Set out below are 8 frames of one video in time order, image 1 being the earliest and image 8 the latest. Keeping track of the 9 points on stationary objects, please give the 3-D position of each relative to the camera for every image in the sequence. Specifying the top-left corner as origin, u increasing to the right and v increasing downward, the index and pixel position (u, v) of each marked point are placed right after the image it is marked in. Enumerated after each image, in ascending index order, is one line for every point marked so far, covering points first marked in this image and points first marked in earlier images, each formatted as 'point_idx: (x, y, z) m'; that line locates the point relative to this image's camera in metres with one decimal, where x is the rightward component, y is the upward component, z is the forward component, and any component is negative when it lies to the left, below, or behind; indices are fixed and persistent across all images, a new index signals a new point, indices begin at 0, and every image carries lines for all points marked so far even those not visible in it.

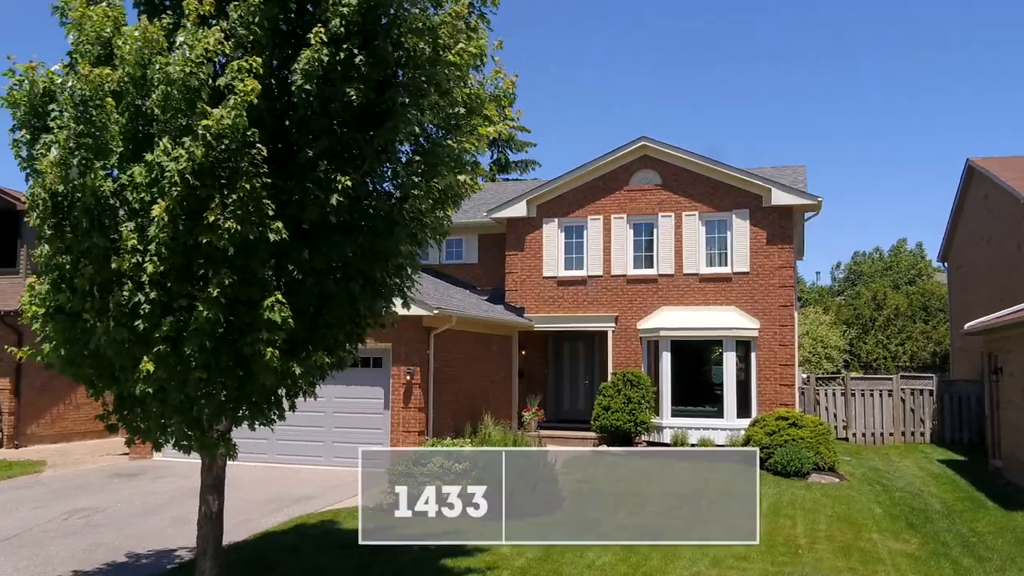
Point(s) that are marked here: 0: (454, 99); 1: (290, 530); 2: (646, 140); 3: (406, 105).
0: (-0.5, +1.5, +6.8) m
1: (-2.8, -3.0, +10.6) m
2: (+3.2, +3.5, +19.9) m
3: (-0.8, +1.4, +6.2) m
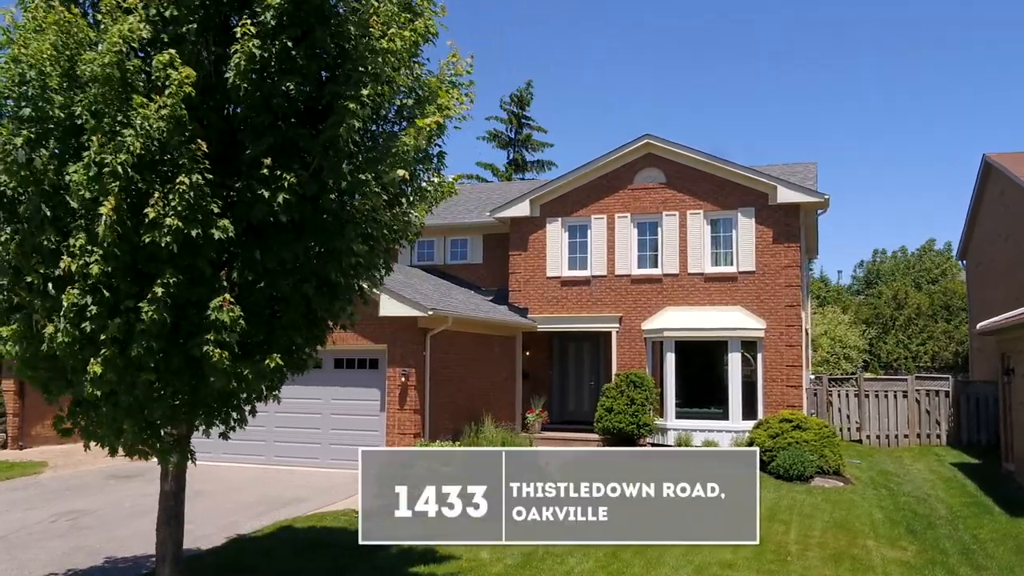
0: (-0.8, +1.5, +6.7) m
1: (-3.0, -3.0, +10.5) m
2: (+3.2, +3.5, +19.6) m
3: (-1.1, +1.4, +6.1) m
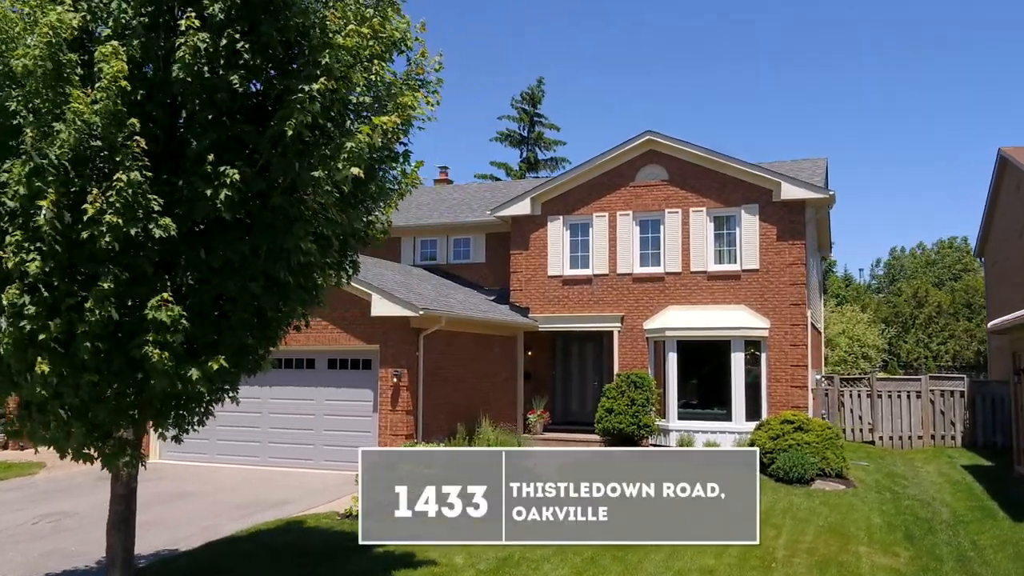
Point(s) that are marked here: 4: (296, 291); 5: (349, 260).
0: (-1.2, +1.5, +6.5) m
1: (-3.2, -3.0, +10.3) m
2: (+3.2, +3.6, +19.3) m
3: (-1.5, +1.4, +5.9) m
4: (-1.7, 0.0, +6.5) m
5: (-1.4, +0.3, +7.5) m
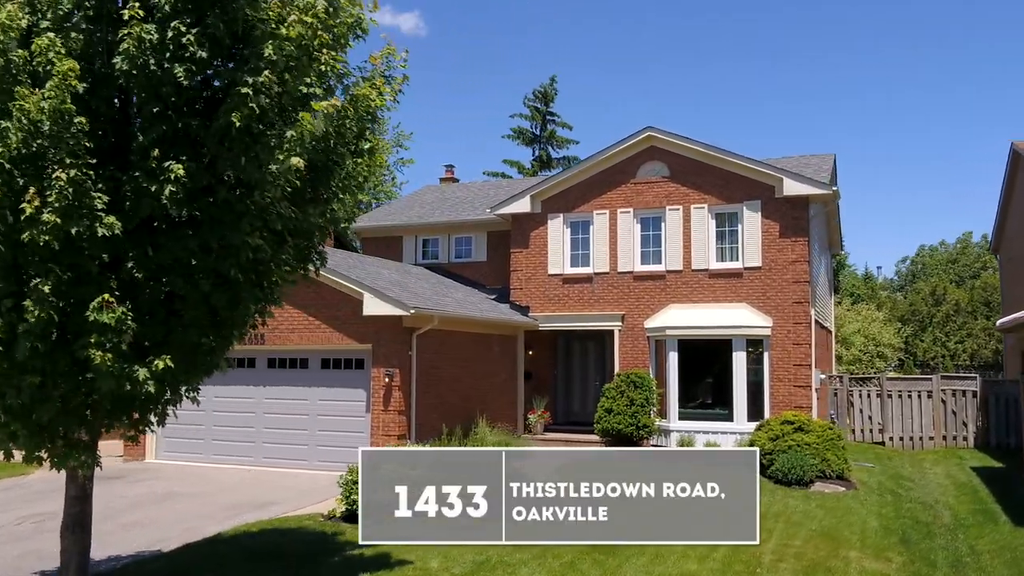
0: (-1.5, +1.6, +6.3) m
1: (-3.5, -3.0, +10.2) m
2: (+3.2, +3.6, +19.0) m
3: (-1.8, +1.4, +5.7) m
4: (-2.0, 0.0, +6.3) m
5: (-1.7, +0.3, +7.4) m
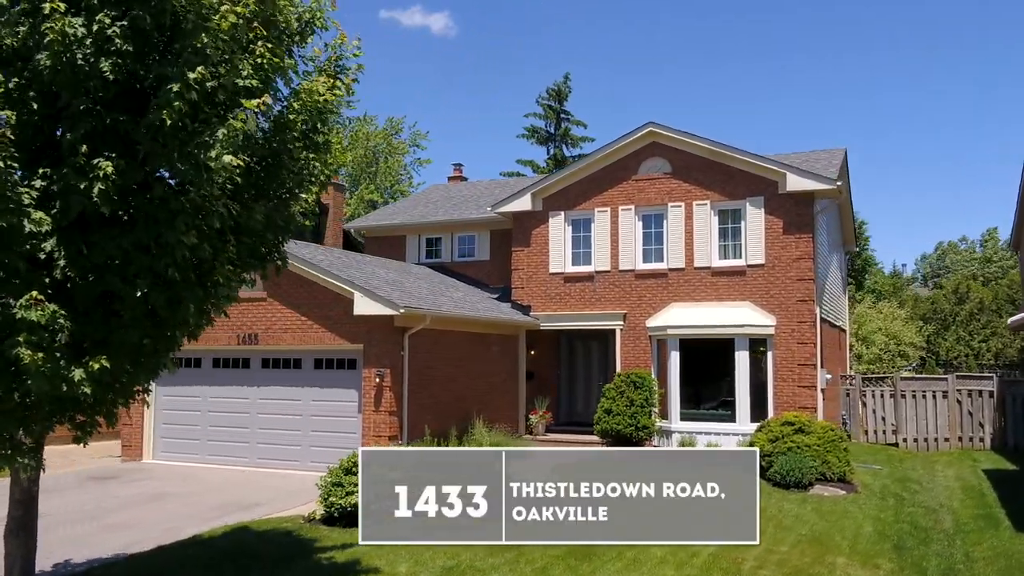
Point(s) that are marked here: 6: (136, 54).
0: (-1.9, +1.6, +6.1) m
1: (-3.7, -3.0, +10.1) m
2: (+3.2, +3.6, +18.7) m
3: (-2.3, +1.4, +5.6) m
4: (-2.4, 0.0, +6.2) m
5: (-2.1, +0.3, +7.2) m
6: (-2.6, +1.6, +5.7) m
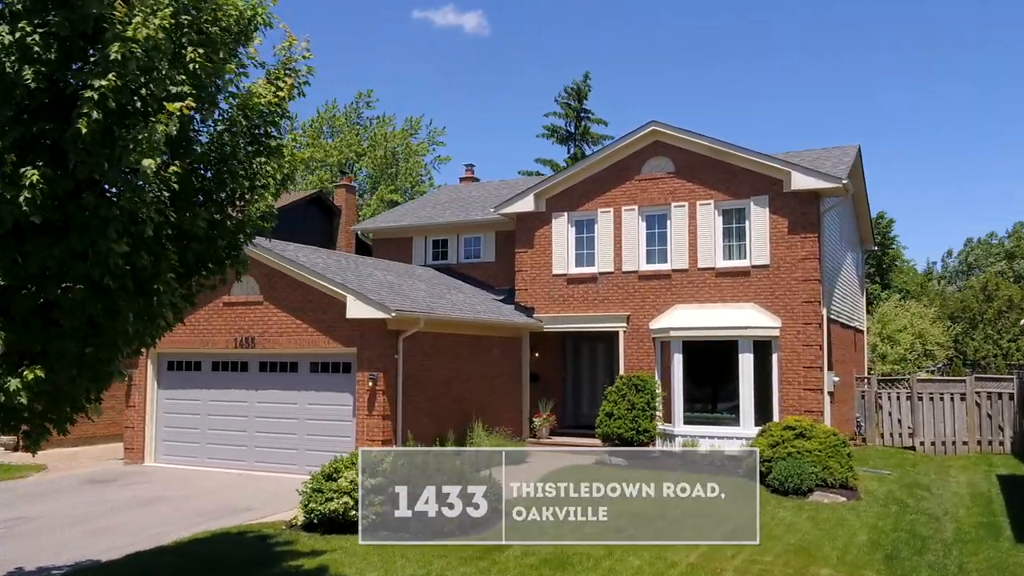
0: (-2.3, +1.5, +6.1) m
1: (-4.0, -3.1, +10.1) m
2: (+3.2, +3.6, +18.4) m
3: (-2.7, +1.3, +5.5) m
4: (-2.8, -0.1, +6.1) m
5: (-2.5, +0.3, +7.1) m
6: (-3.0, +1.5, +5.6) m
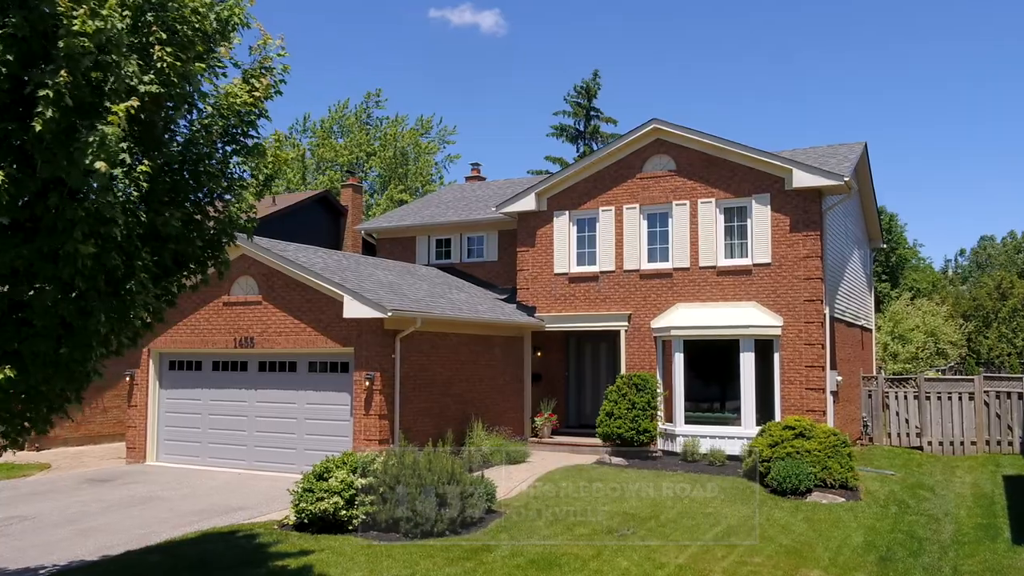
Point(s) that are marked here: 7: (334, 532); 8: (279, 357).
0: (-2.6, +1.5, +6.1) m
1: (-4.1, -3.1, +10.1) m
2: (+3.2, +3.6, +18.3) m
3: (-2.9, +1.3, +5.5) m
4: (-3.0, -0.1, +6.1) m
5: (-2.7, +0.3, +7.1) m
6: (-3.2, +1.5, +5.7) m
7: (-2.3, -3.1, +10.7) m
8: (-4.4, -1.3, +15.9) m
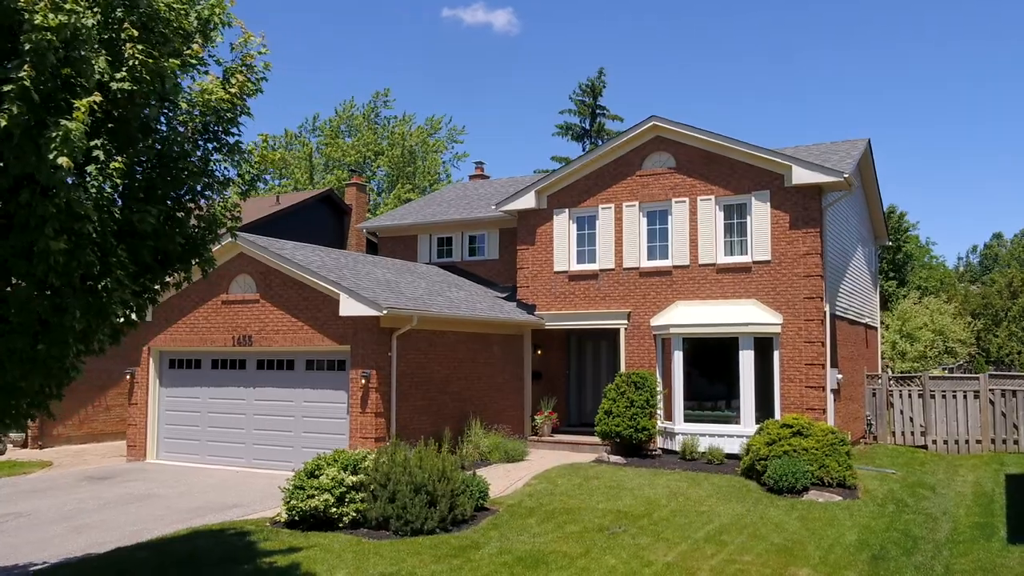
0: (-2.8, +1.5, +6.1) m
1: (-4.2, -3.1, +10.2) m
2: (+3.2, +3.7, +18.2) m
3: (-3.1, +1.4, +5.5) m
4: (-3.2, 0.0, +6.1) m
5: (-2.9, +0.3, +7.2) m
6: (-3.4, +1.6, +5.7) m
7: (-2.4, -3.1, +10.7) m
8: (-4.5, -1.3, +15.9) m
